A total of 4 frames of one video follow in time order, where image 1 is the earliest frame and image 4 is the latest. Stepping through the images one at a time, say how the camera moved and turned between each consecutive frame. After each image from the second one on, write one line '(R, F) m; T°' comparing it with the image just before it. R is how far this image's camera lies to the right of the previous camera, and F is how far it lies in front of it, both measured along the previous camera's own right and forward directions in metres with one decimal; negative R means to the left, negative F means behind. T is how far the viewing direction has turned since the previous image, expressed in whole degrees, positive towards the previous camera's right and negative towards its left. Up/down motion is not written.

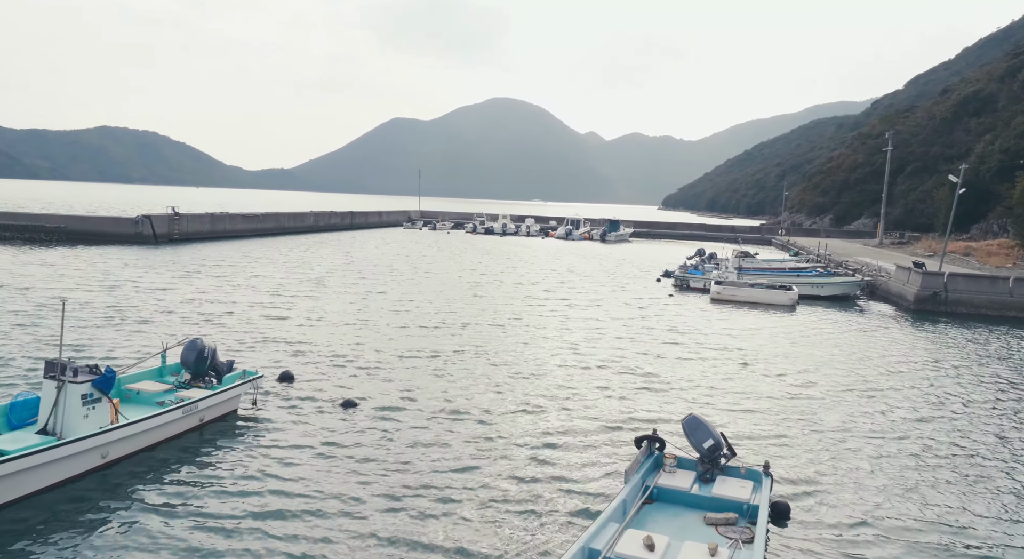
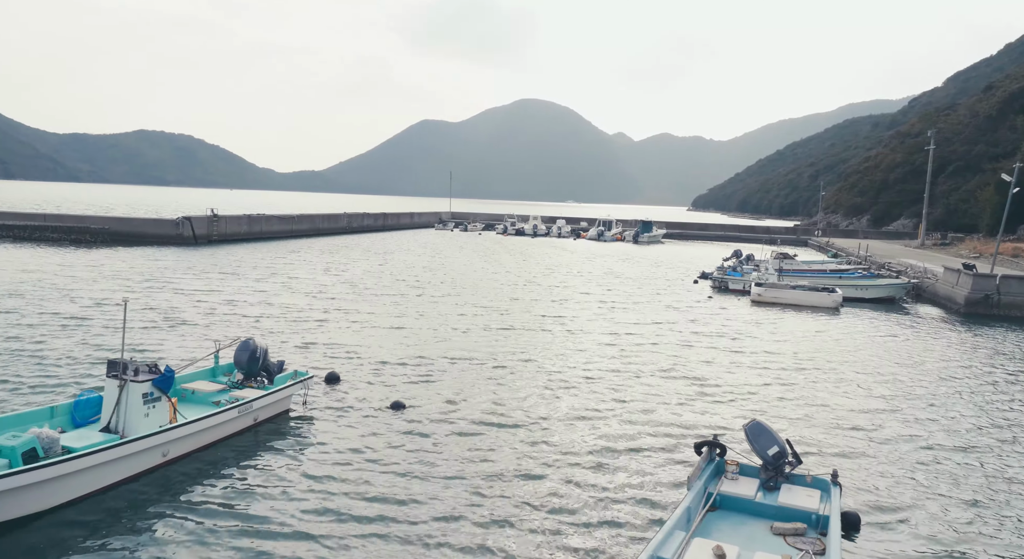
(-0.4, +0.1) m; -3°
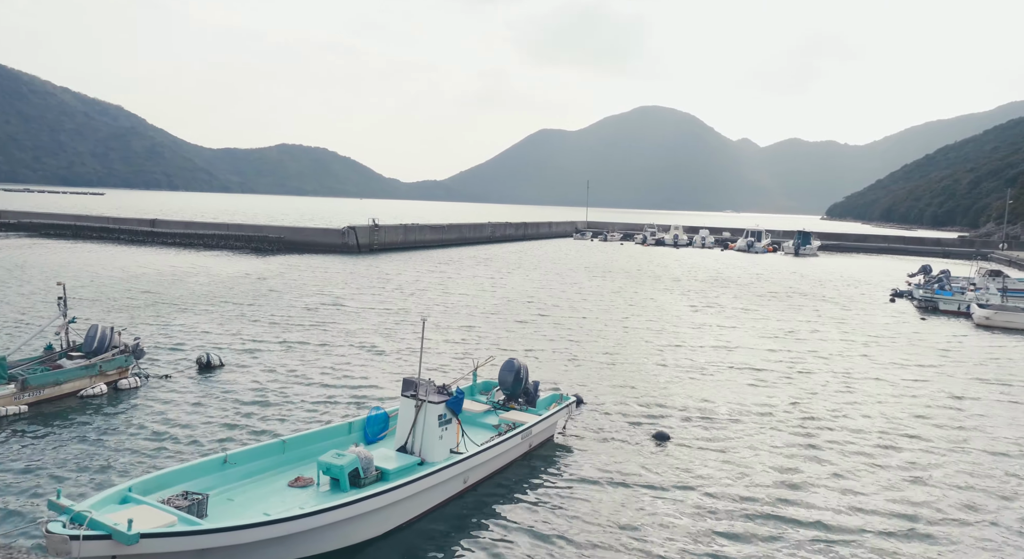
(-2.6, +0.6) m; -13°
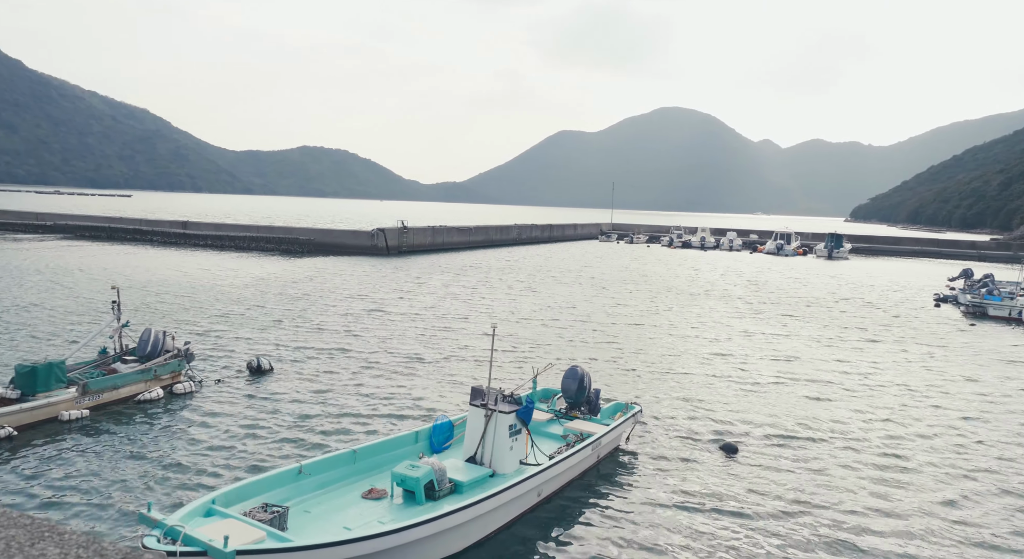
(-0.7, +0.4) m; -3°
